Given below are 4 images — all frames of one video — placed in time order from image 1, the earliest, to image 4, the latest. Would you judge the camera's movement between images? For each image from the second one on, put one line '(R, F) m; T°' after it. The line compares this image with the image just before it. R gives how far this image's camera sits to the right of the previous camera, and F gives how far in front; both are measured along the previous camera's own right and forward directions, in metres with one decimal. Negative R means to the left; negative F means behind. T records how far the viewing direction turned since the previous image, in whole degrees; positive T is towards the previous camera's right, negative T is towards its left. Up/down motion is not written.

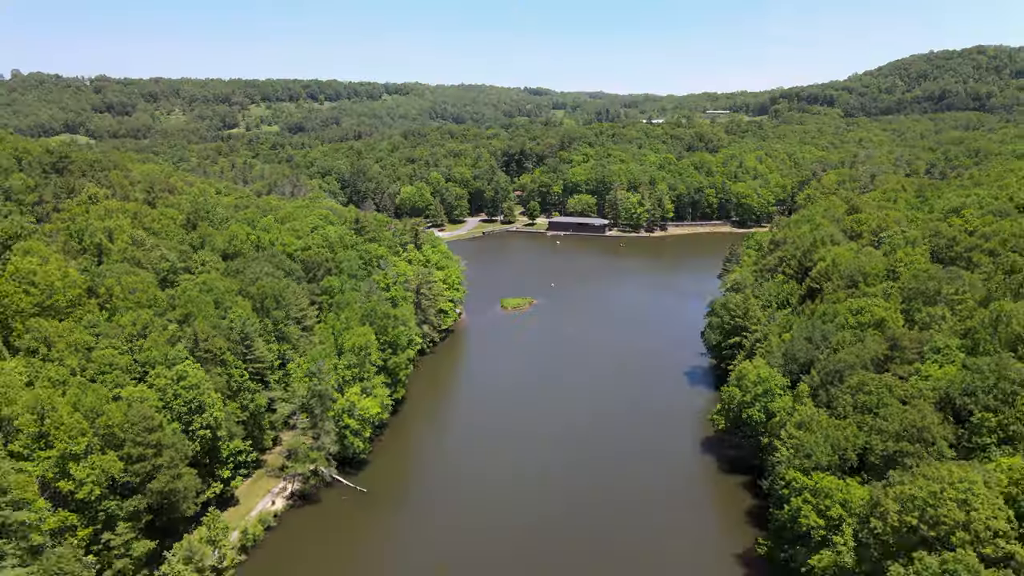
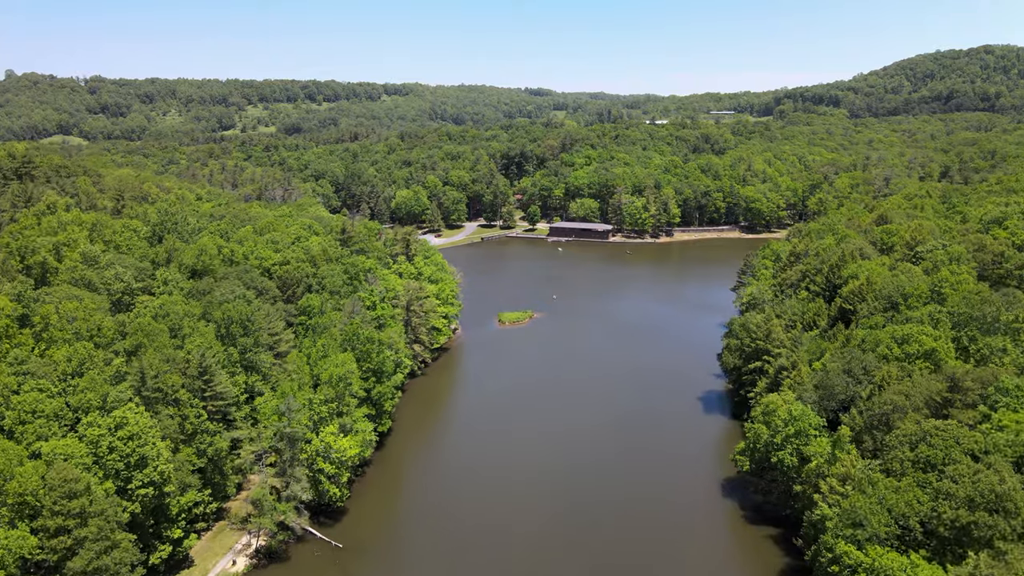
(+0.2, +5.1) m; 0°
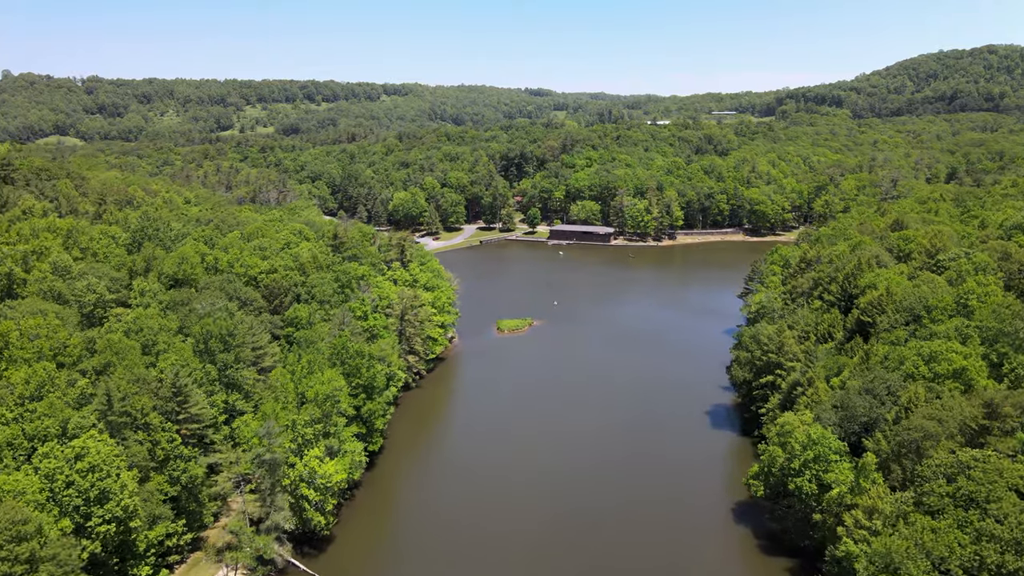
(+0.1, +2.5) m; 0°
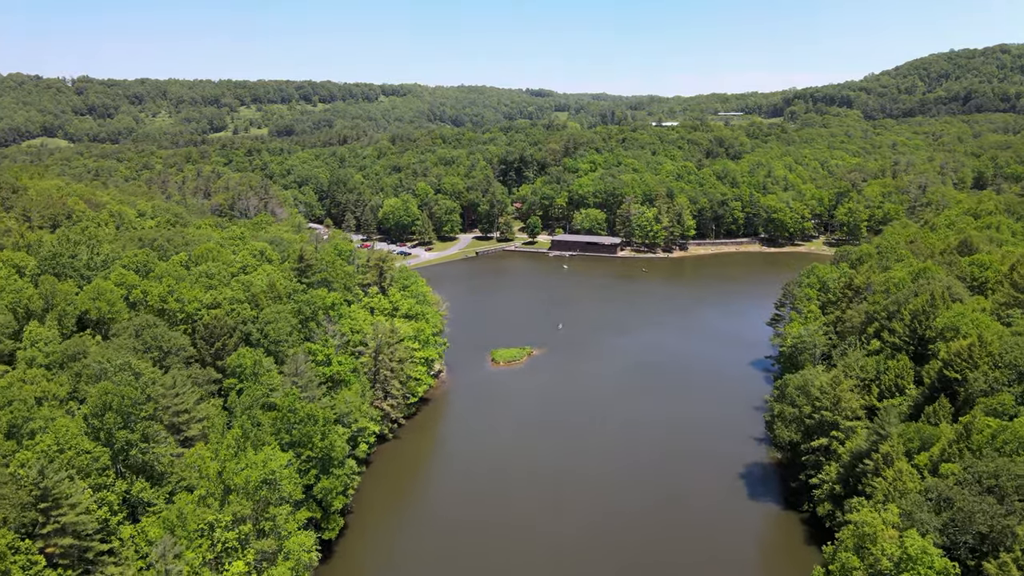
(+0.4, +8.8) m; 0°
